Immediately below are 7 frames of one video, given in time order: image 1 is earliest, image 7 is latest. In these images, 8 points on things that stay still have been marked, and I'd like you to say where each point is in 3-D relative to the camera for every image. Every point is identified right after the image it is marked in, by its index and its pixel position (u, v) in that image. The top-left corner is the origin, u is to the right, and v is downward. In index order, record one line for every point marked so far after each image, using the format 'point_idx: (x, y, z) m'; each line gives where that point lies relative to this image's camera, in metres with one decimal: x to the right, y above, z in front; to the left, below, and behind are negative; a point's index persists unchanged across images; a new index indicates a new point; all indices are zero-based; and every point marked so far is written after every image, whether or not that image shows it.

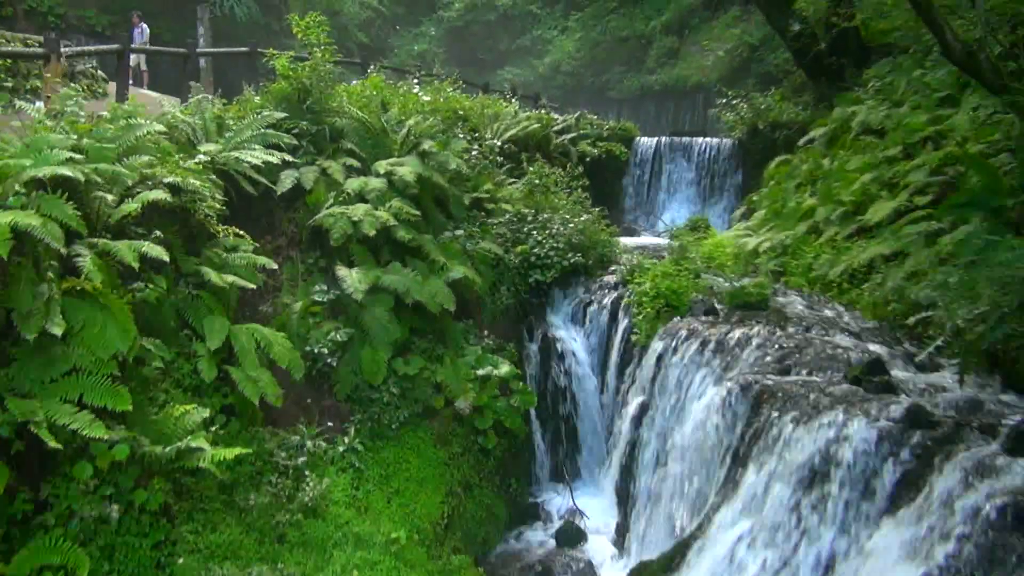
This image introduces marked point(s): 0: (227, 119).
0: (-2.1, +1.2, +7.3) m
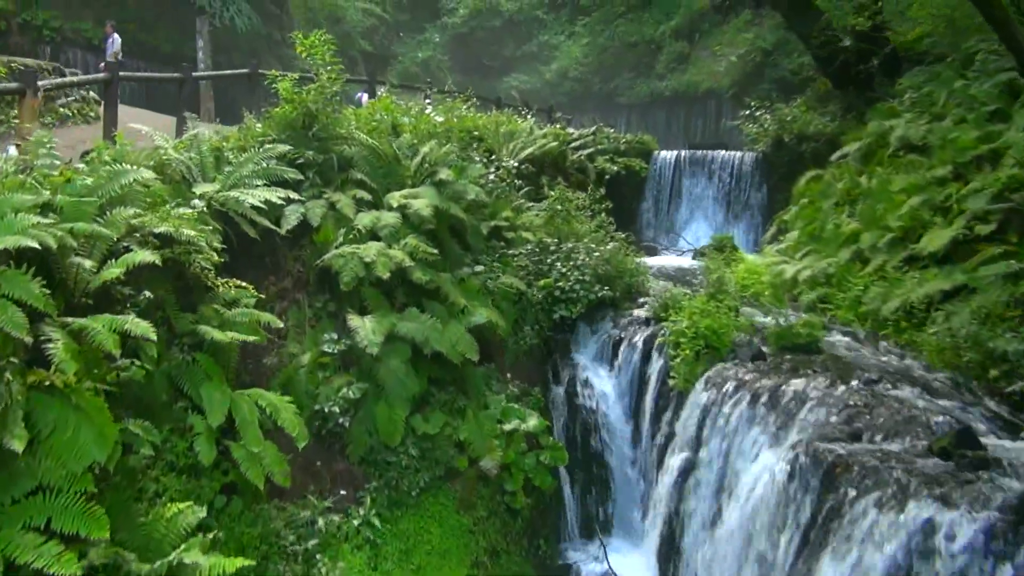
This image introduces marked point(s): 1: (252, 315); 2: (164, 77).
0: (-1.9, +0.9, +6.7) m
1: (-1.3, -0.1, +5.2) m
2: (-2.4, +1.5, +7.1) m
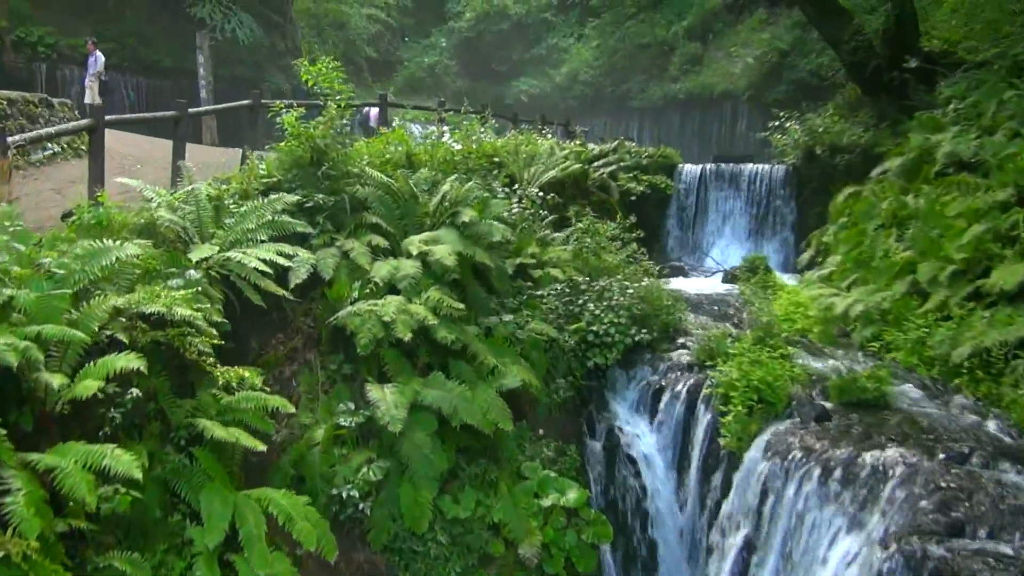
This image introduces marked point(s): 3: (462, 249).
0: (-1.7, +0.5, +6.0) m
1: (-1.1, -0.5, +4.5) m
2: (-2.2, +1.1, +6.5) m
3: (-0.3, +0.3, +6.6) m
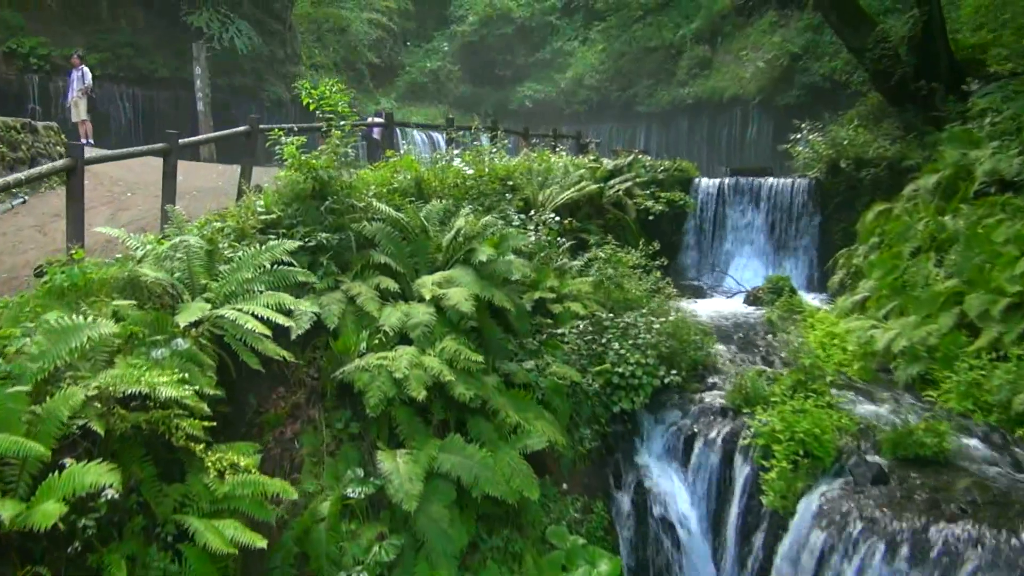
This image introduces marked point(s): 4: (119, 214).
0: (-1.6, +0.2, +5.5) m
1: (-1.0, -0.8, +4.0) m
2: (-2.1, +0.8, +5.9) m
3: (-0.2, 0.0, +6.0) m
4: (-2.8, +0.5, +7.3) m
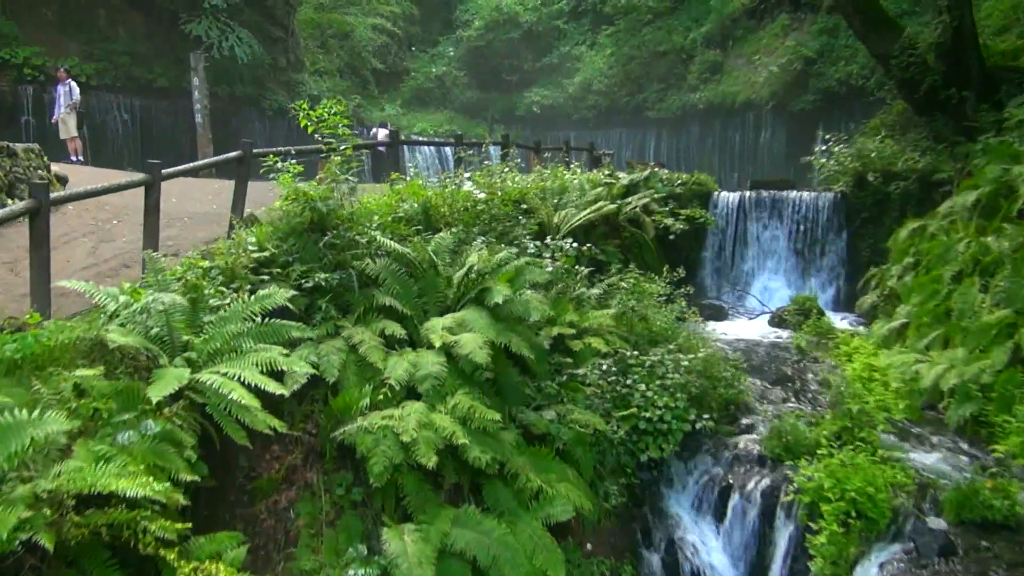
0: (-1.5, 0.0, +4.9) m
1: (-0.9, -1.0, +3.4) m
2: (-2.0, +0.6, +5.4) m
3: (-0.1, -0.3, +5.4) m
4: (-2.7, +0.3, +6.7) m
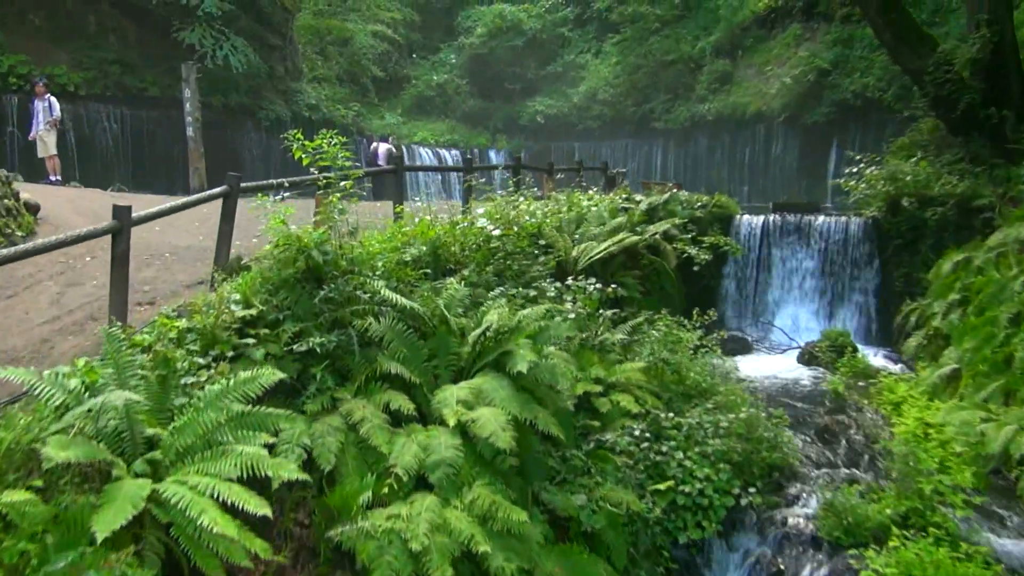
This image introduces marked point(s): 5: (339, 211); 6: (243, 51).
0: (-1.4, -0.3, +4.1) m
1: (-0.8, -1.3, +2.6) m
2: (-1.9, +0.3, +4.6) m
3: (0.0, -0.6, +4.7) m
4: (-2.6, 0.0, +5.9) m
5: (-0.9, +0.4, +5.5) m
6: (-5.0, +4.4, +18.8) m
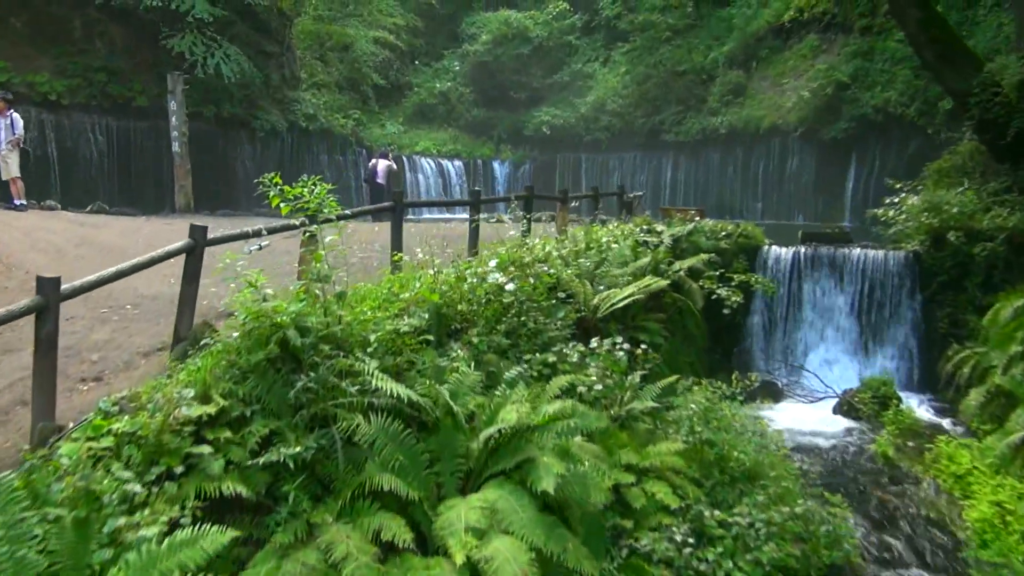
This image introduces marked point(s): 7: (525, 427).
0: (-1.3, -0.6, +3.2) m
1: (-0.7, -1.6, +1.7) m
2: (-1.8, 0.0, +3.6) m
3: (+0.1, -0.9, +3.7) m
4: (-2.5, -0.3, +5.0) m
5: (-0.8, +0.1, +4.6) m
6: (-4.9, +4.0, +17.9) m
7: (+0.1, -0.6, +4.2) m
